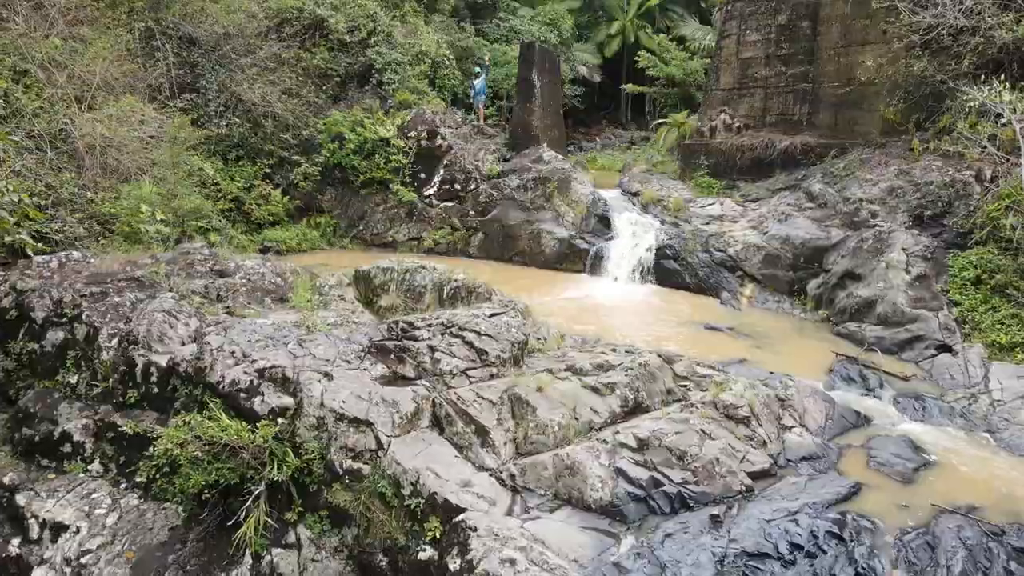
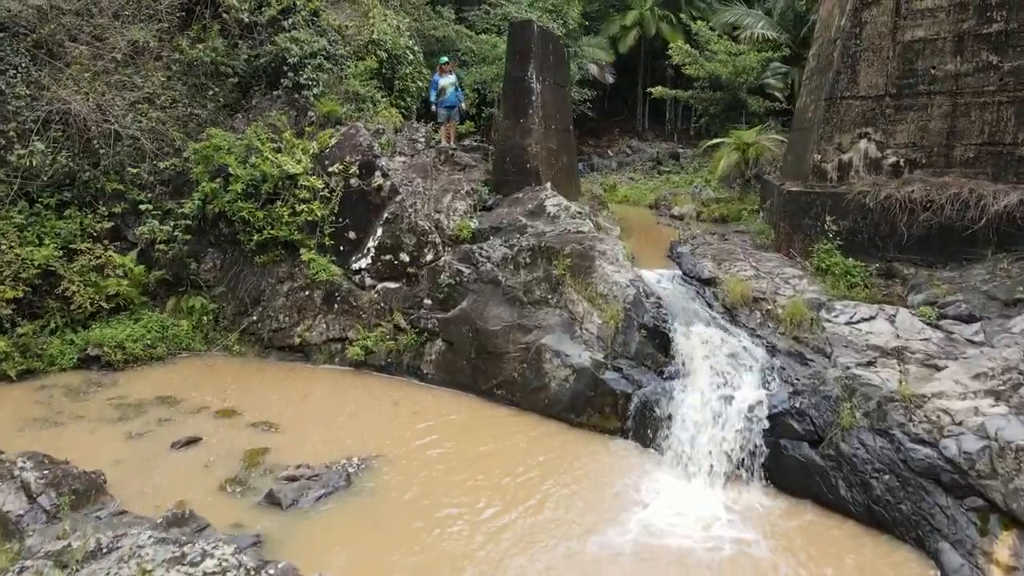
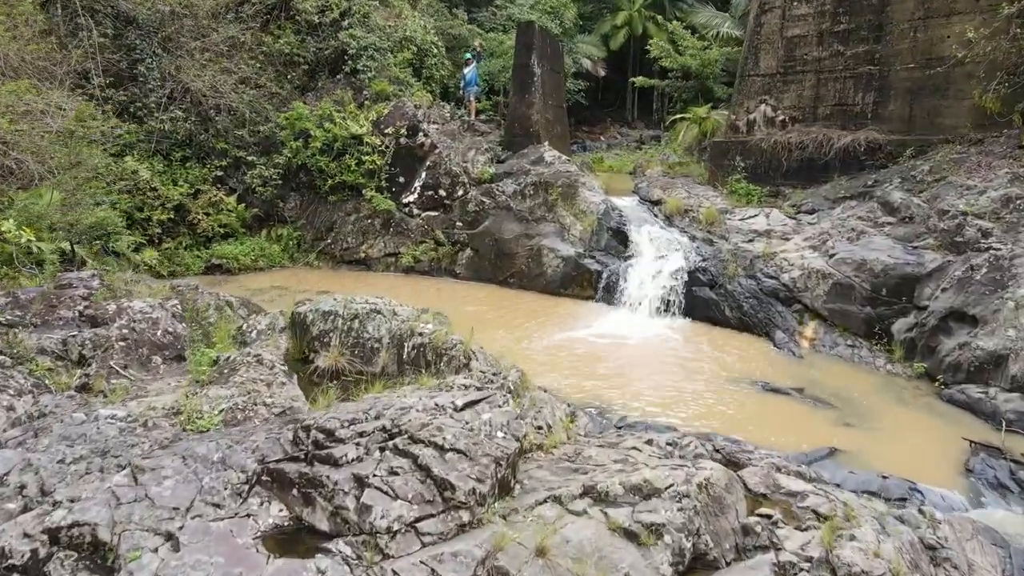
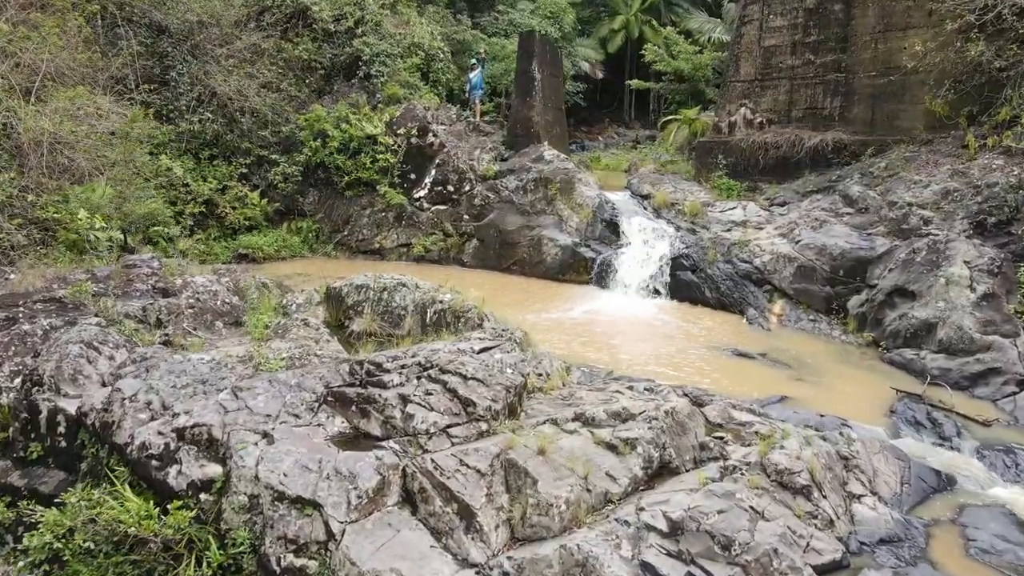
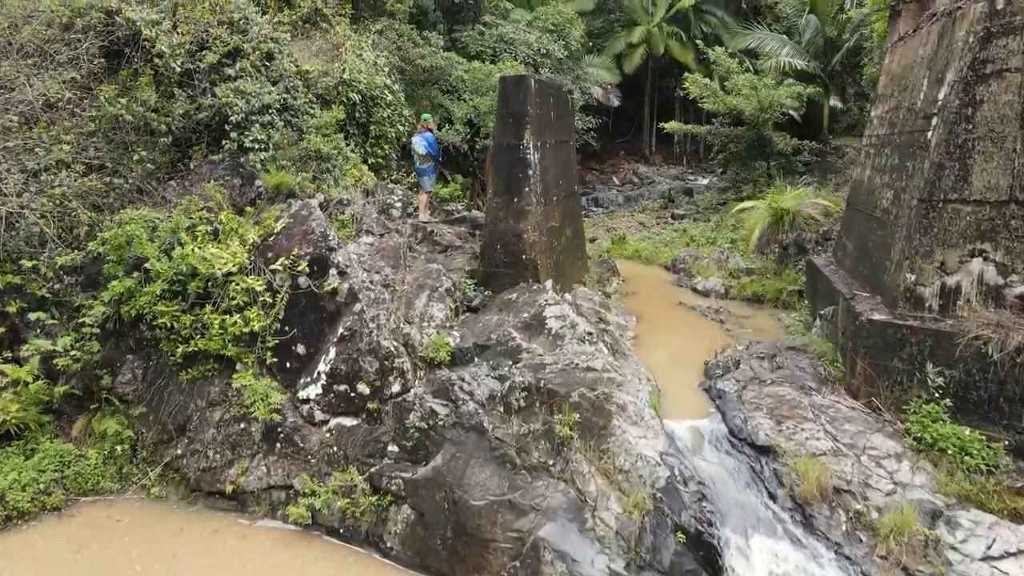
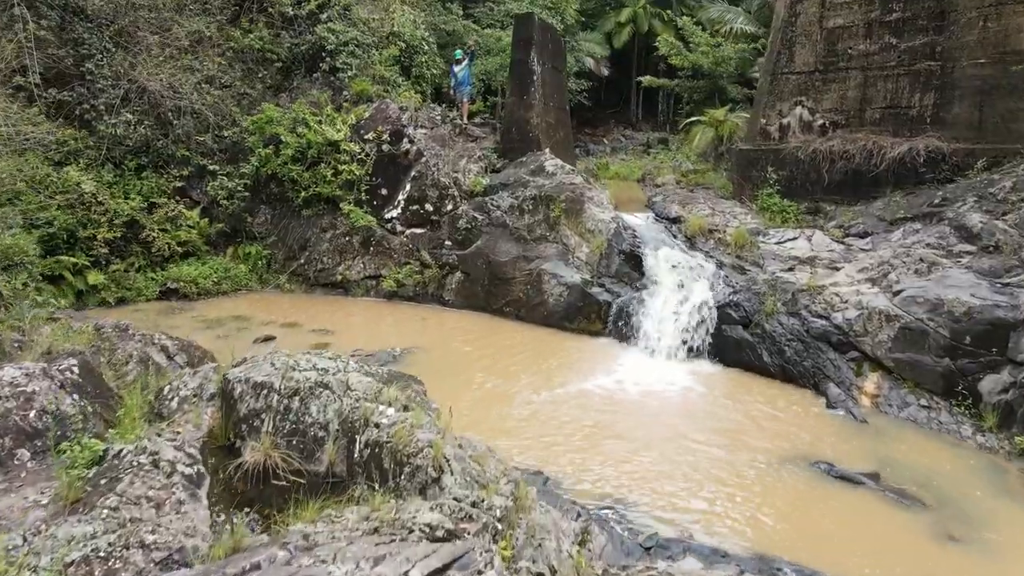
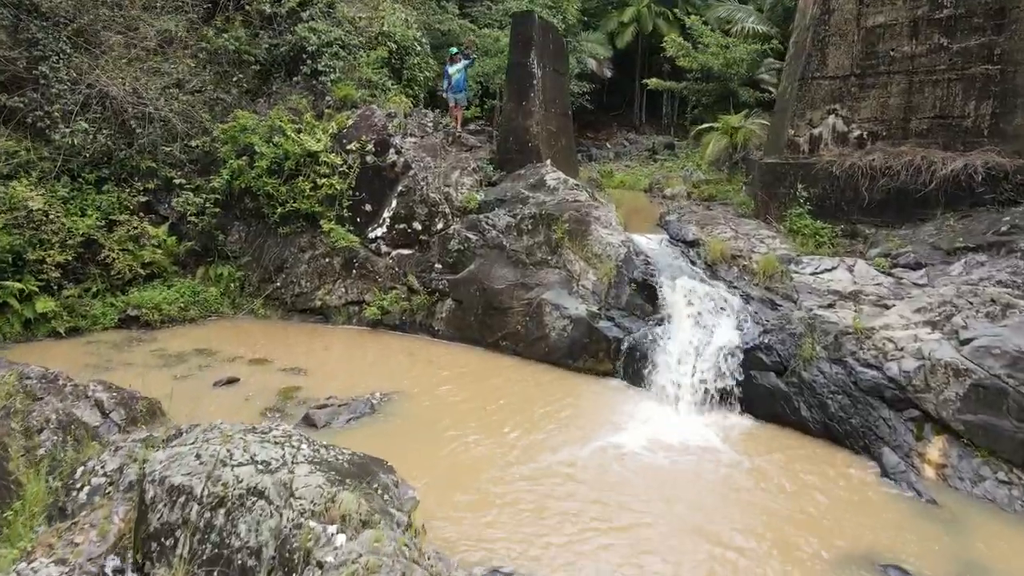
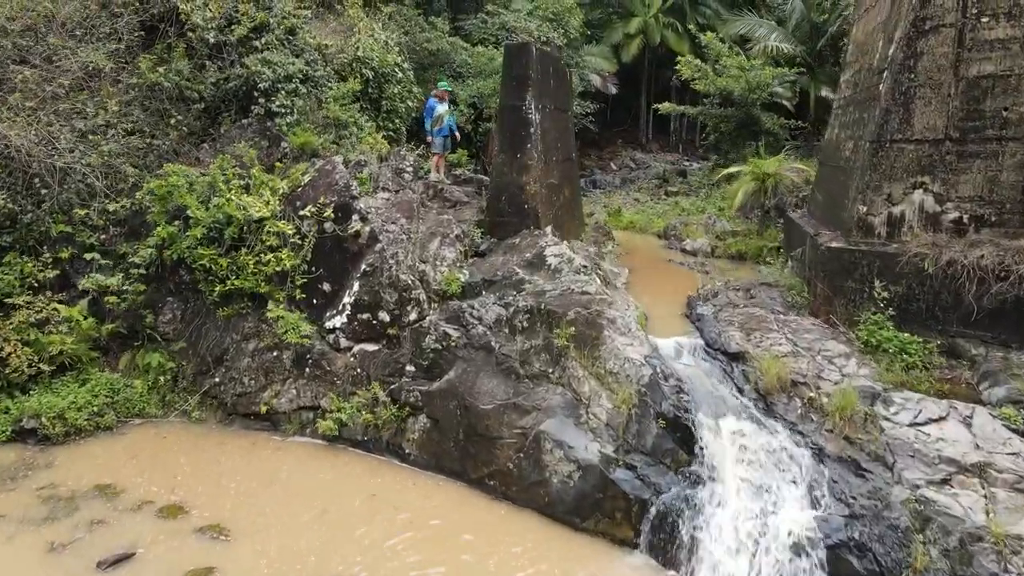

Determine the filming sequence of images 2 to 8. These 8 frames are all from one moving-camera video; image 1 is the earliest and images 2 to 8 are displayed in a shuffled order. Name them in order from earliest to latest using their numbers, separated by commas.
4, 3, 6, 7, 2, 8, 5
